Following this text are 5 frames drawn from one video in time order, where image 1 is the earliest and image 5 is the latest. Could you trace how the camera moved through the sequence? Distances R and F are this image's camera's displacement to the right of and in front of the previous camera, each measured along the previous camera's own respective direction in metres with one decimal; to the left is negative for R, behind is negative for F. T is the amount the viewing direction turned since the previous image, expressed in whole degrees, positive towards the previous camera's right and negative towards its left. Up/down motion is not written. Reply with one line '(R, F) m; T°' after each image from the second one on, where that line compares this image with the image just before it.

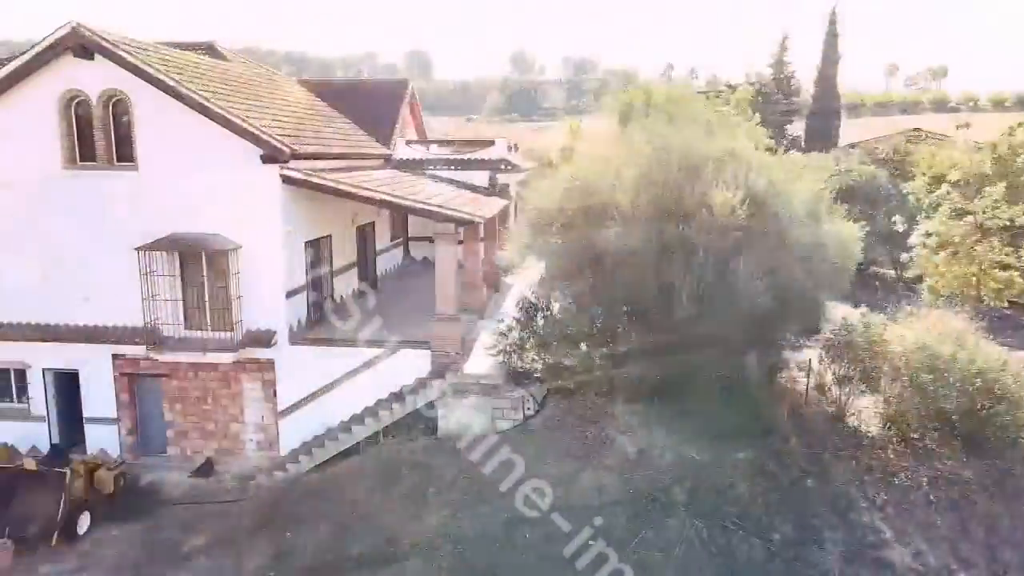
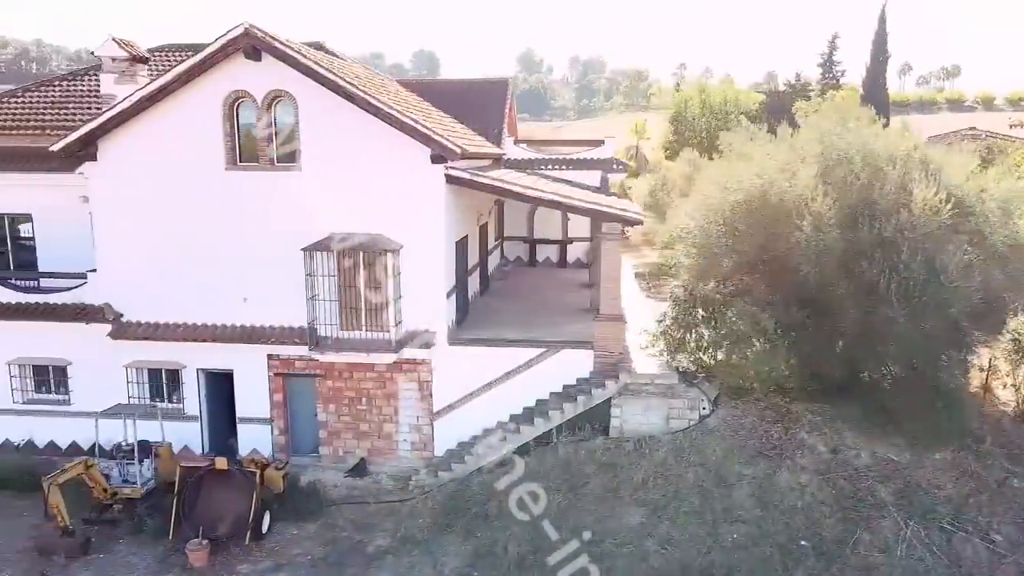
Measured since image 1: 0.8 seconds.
(-4.0, 0.0) m; 0°
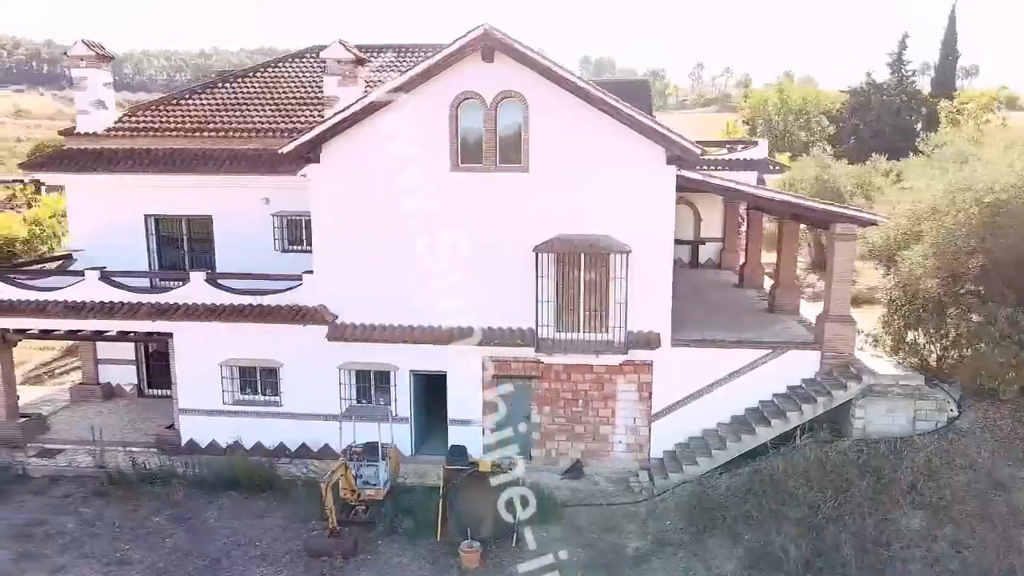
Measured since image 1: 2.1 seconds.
(-5.6, 0.0) m; 0°
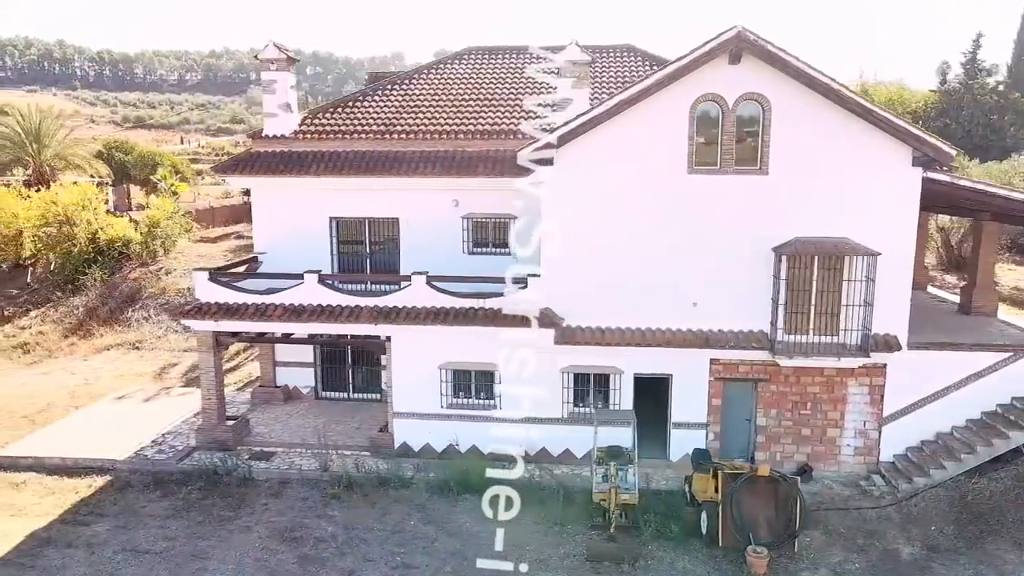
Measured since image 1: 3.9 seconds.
(-5.8, 0.0) m; 0°
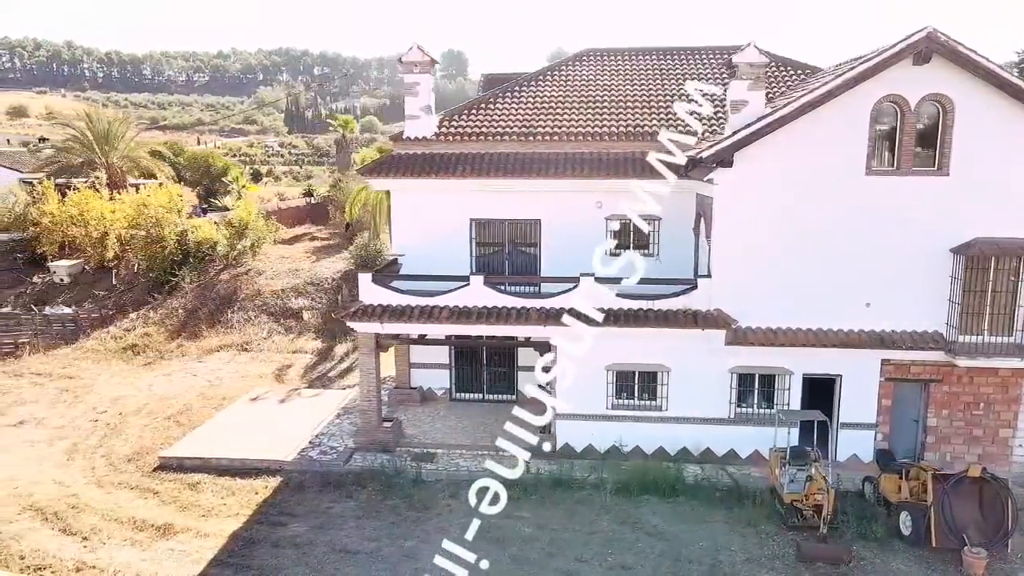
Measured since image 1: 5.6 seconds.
(-4.4, -0.1) m; 0°
